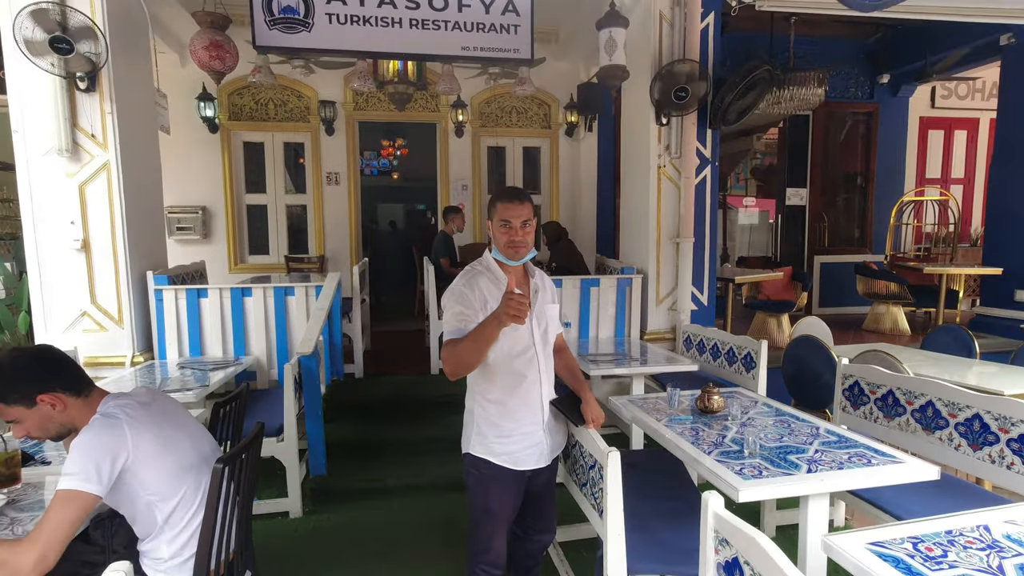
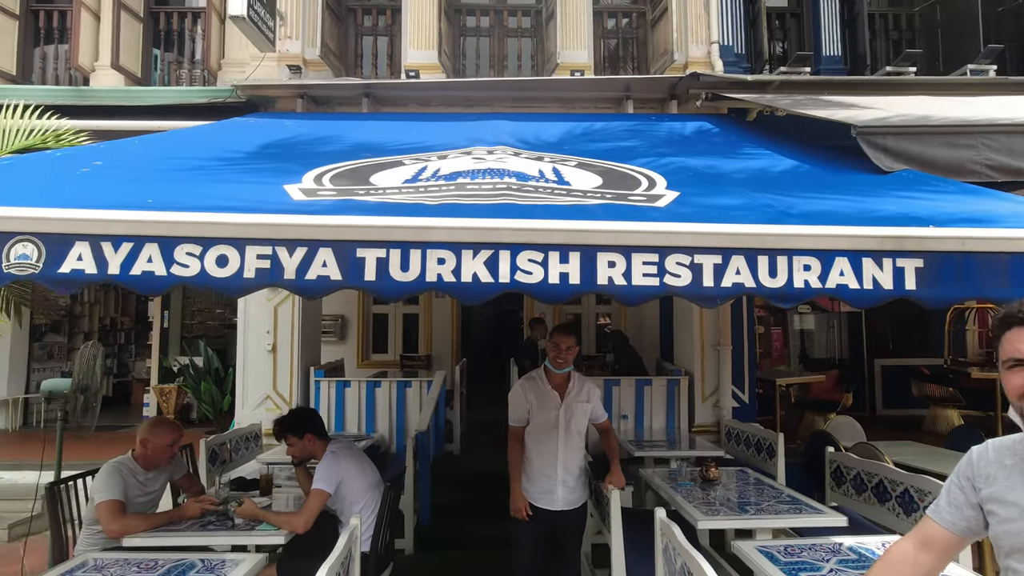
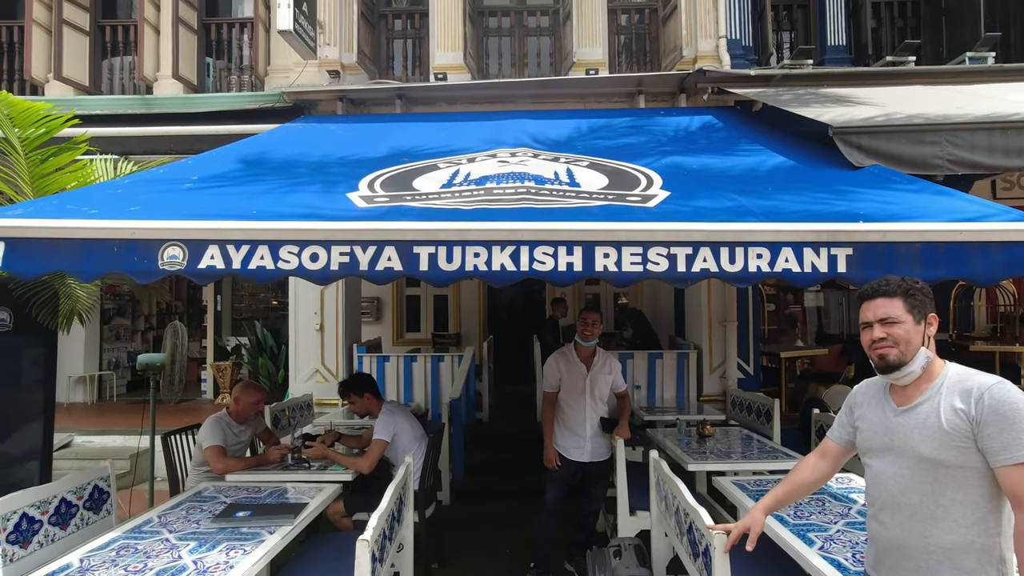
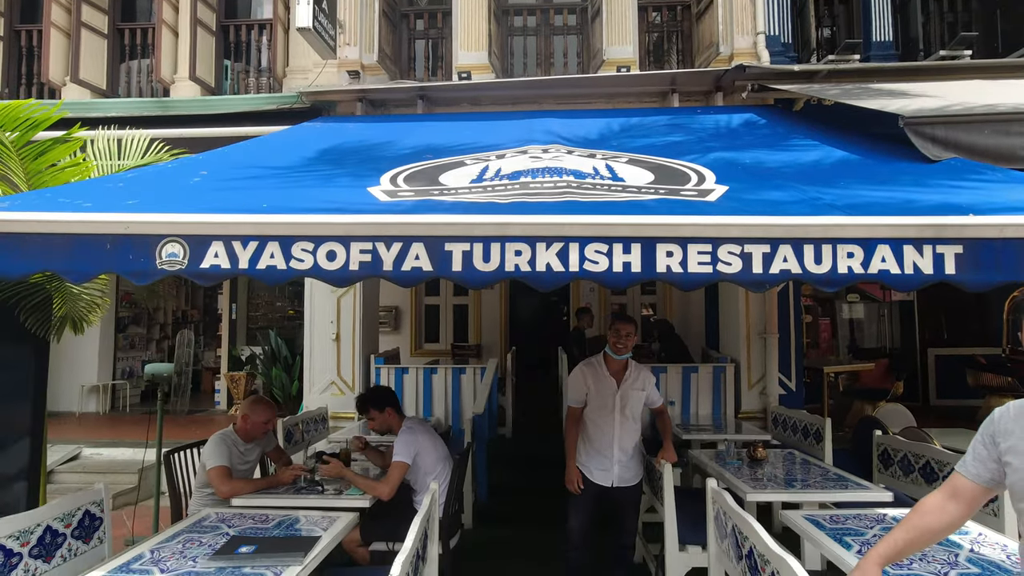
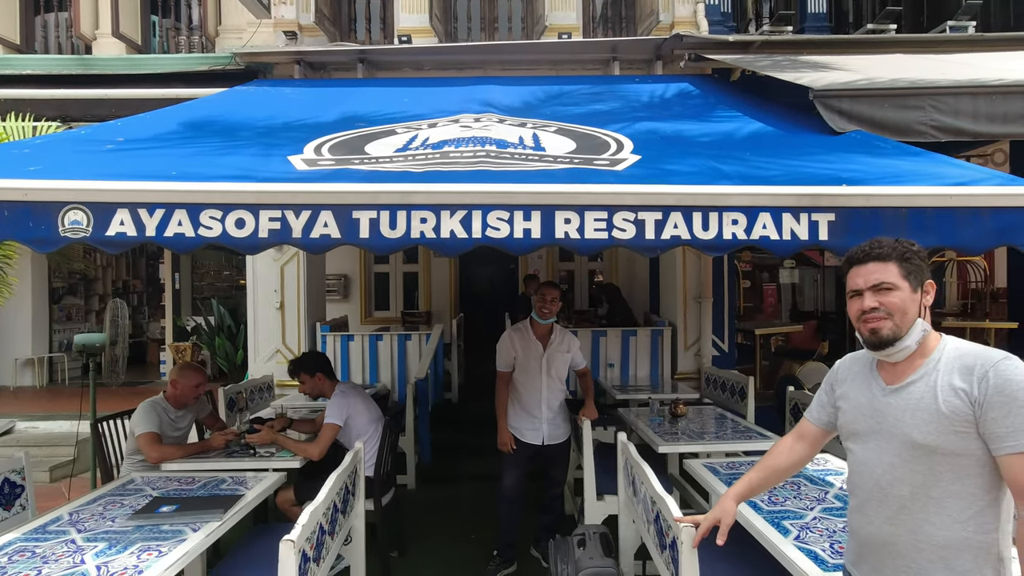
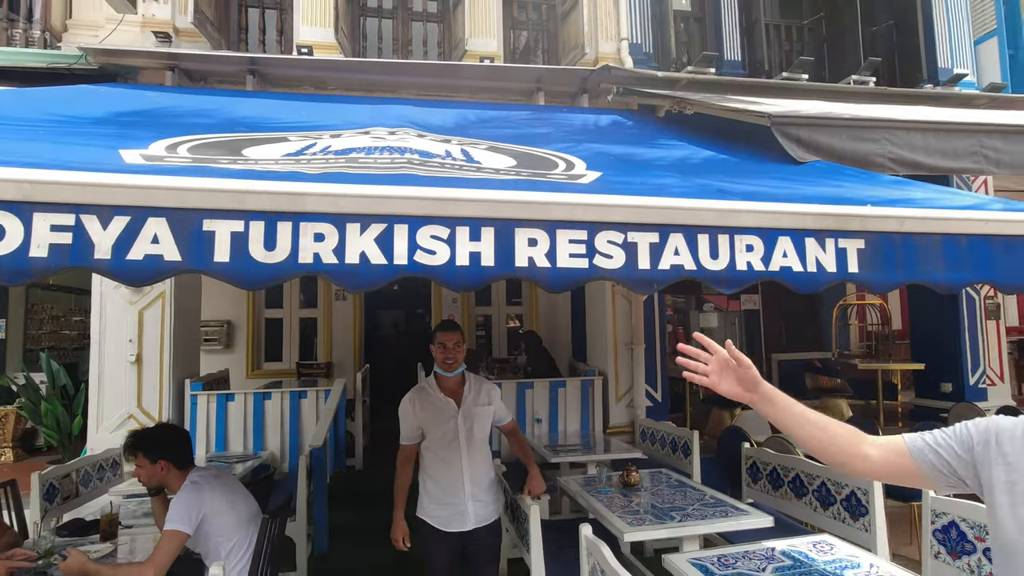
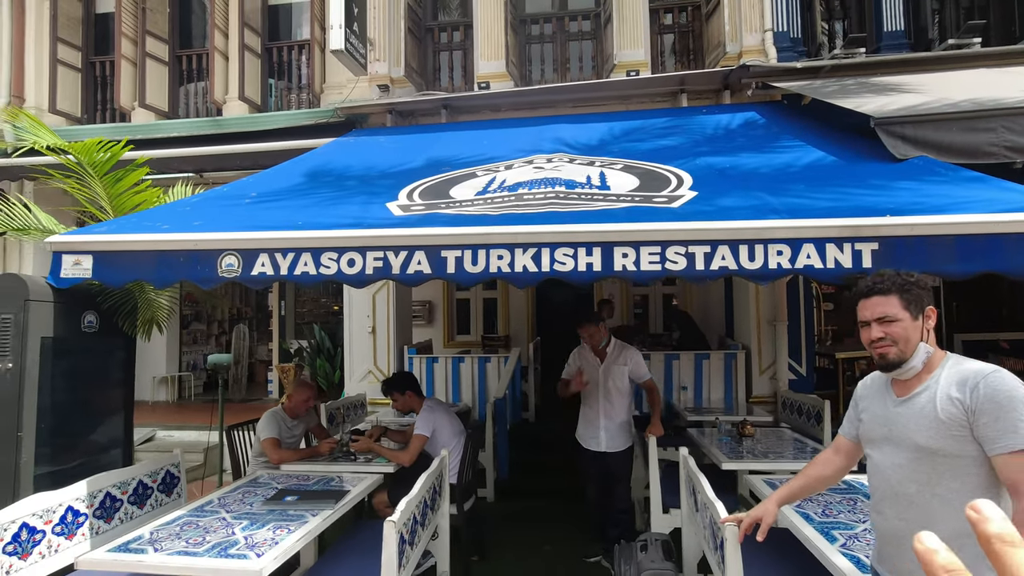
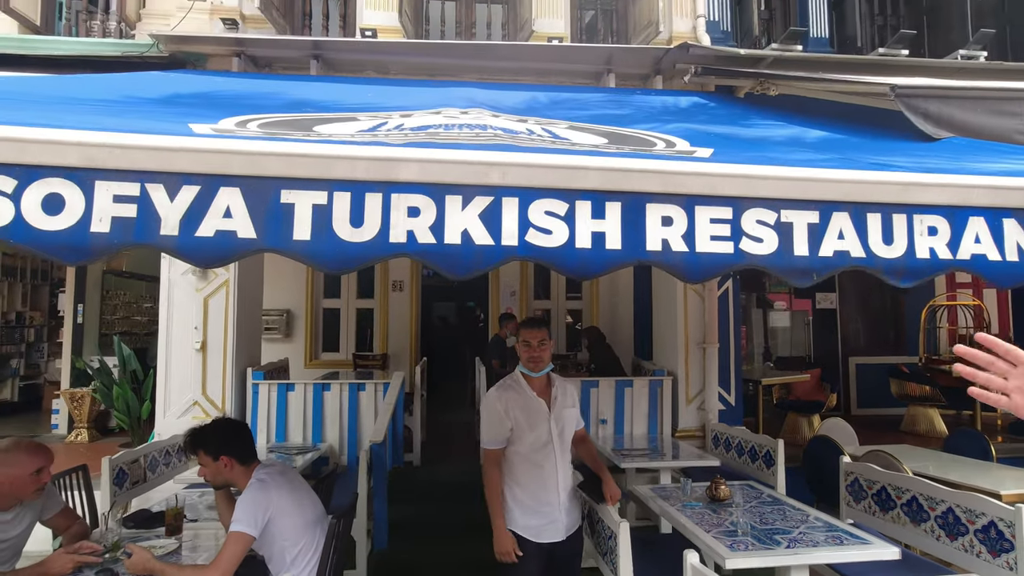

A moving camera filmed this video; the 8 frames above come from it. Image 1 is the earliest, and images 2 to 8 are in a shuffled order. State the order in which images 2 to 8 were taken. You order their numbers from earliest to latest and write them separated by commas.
8, 6, 2, 4, 5, 3, 7
